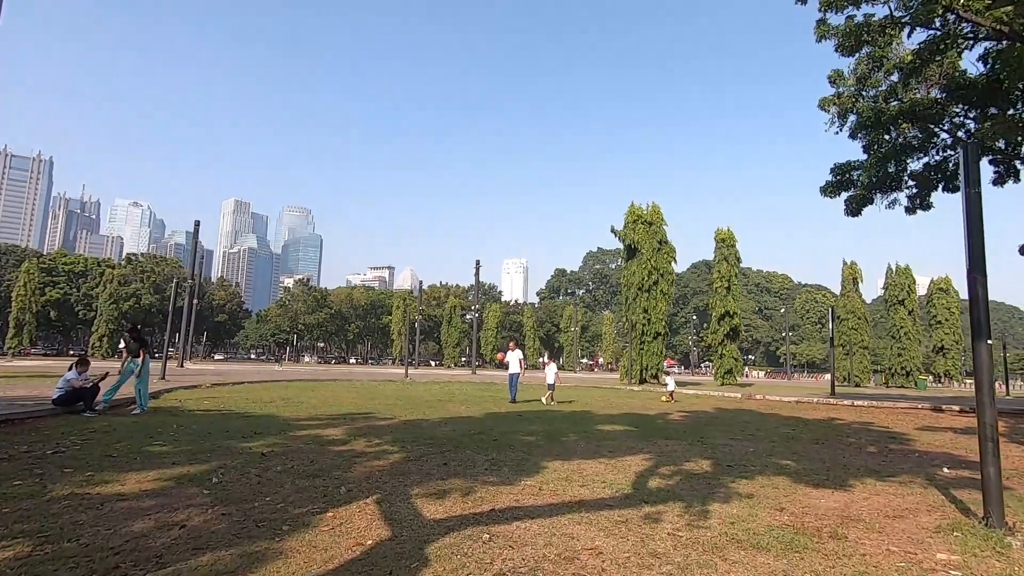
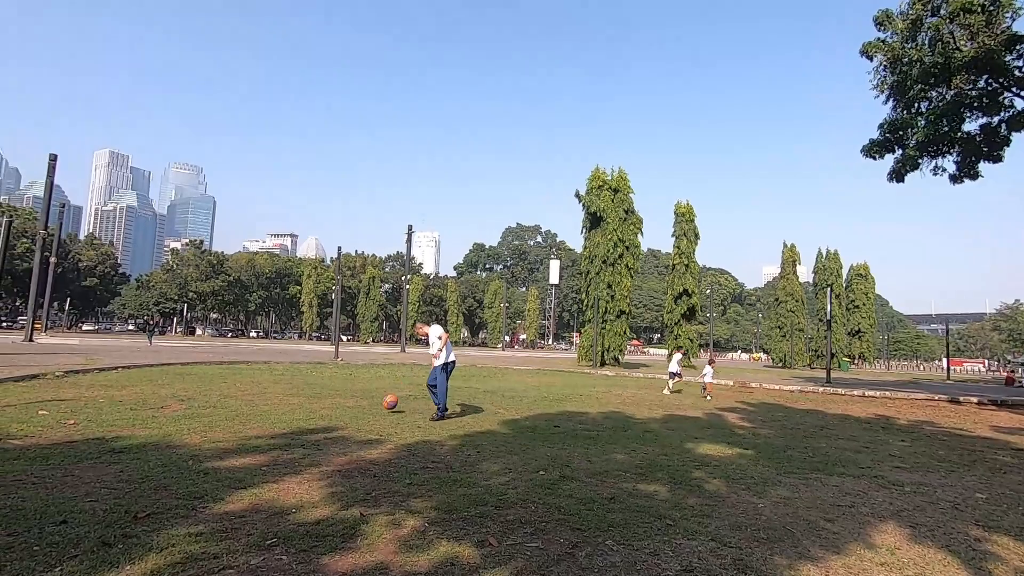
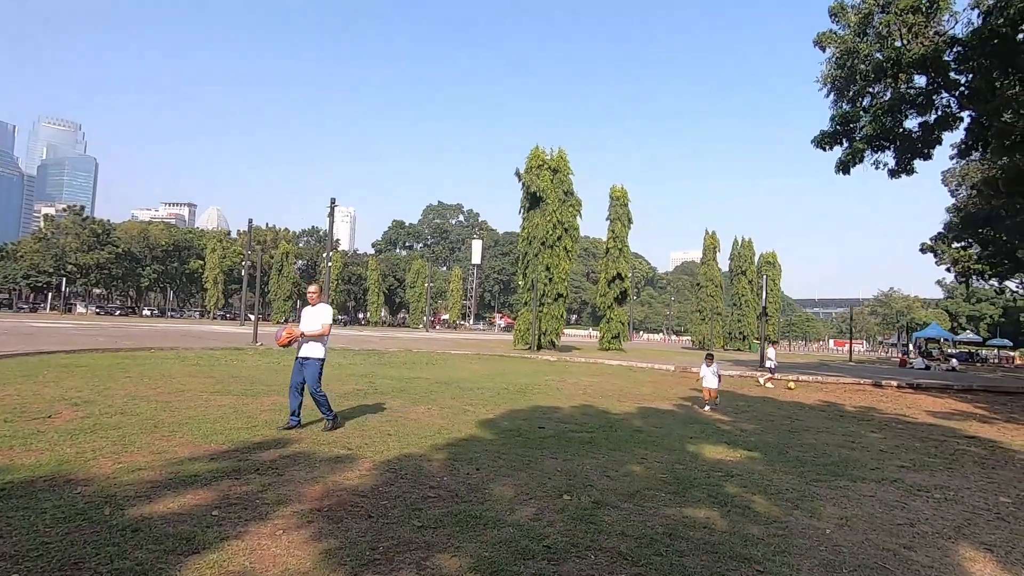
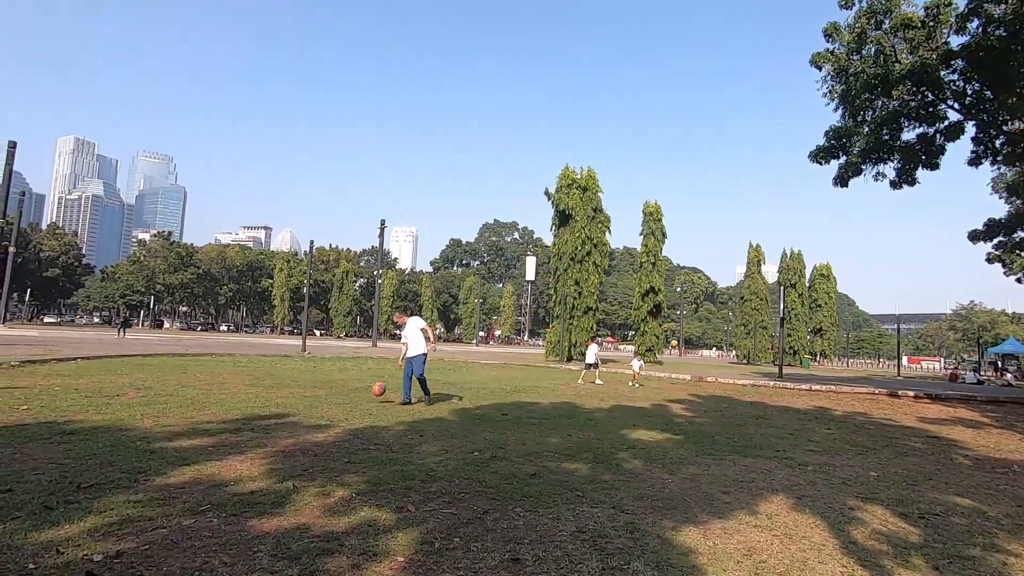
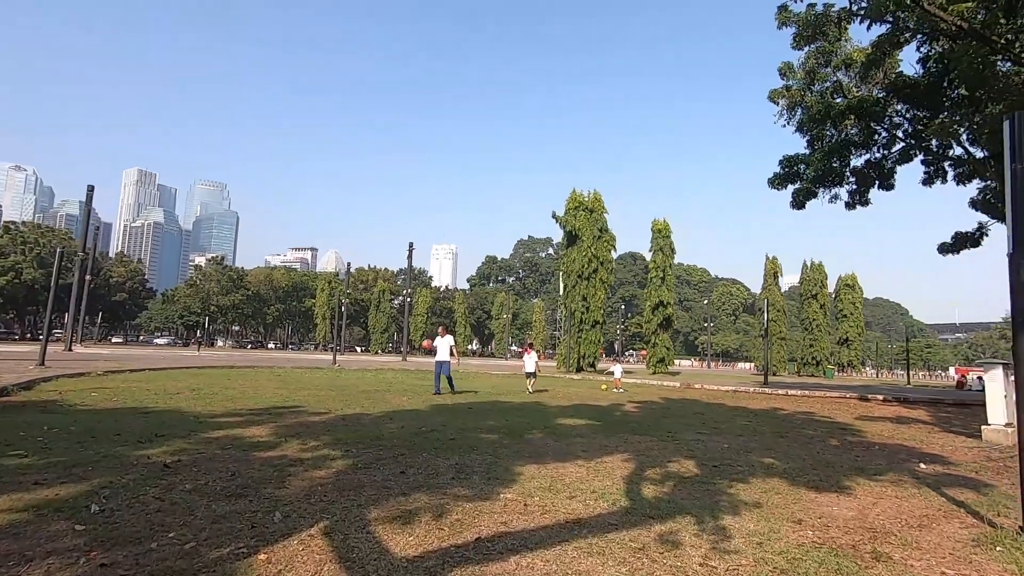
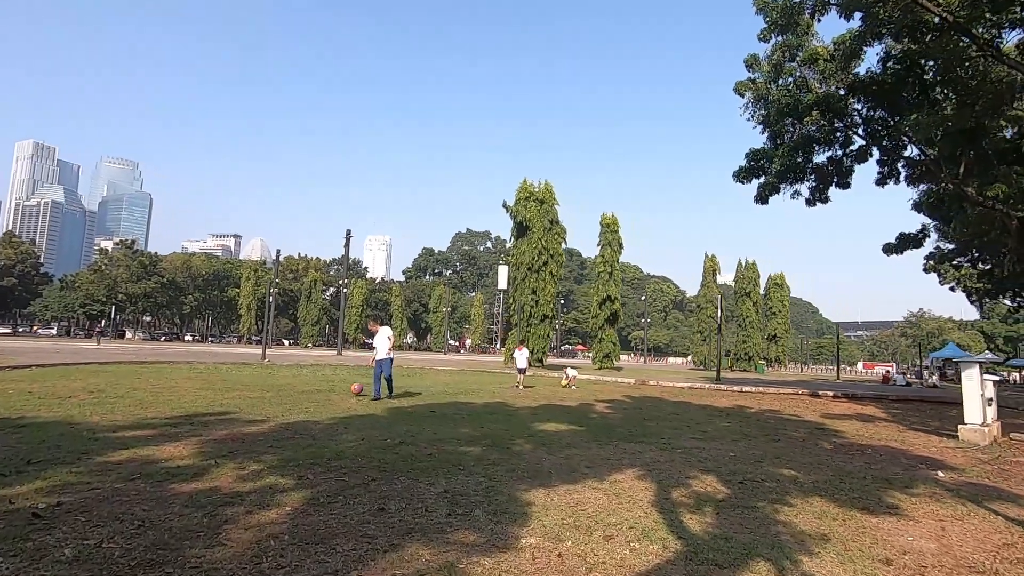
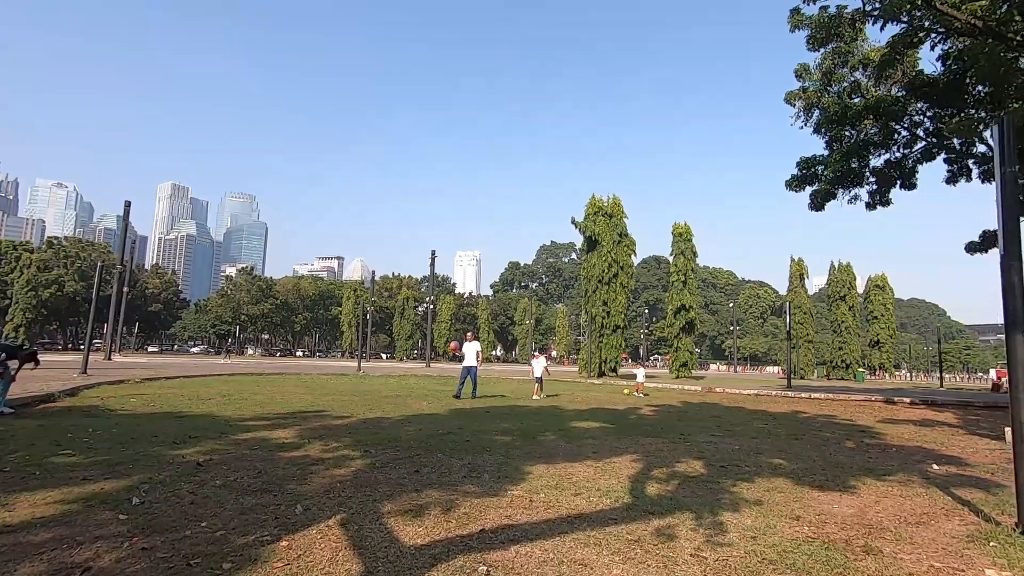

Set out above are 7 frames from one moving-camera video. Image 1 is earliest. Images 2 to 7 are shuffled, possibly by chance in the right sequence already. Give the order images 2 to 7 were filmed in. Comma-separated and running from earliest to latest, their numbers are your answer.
7, 5, 6, 4, 2, 3
